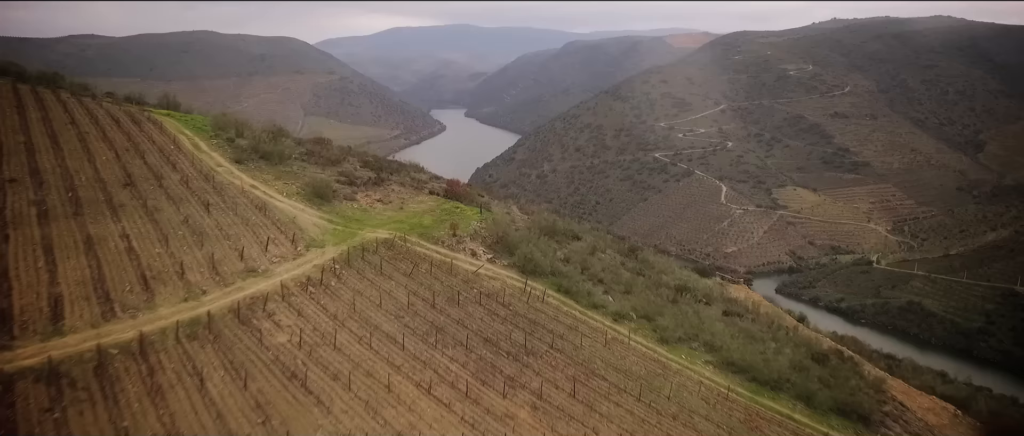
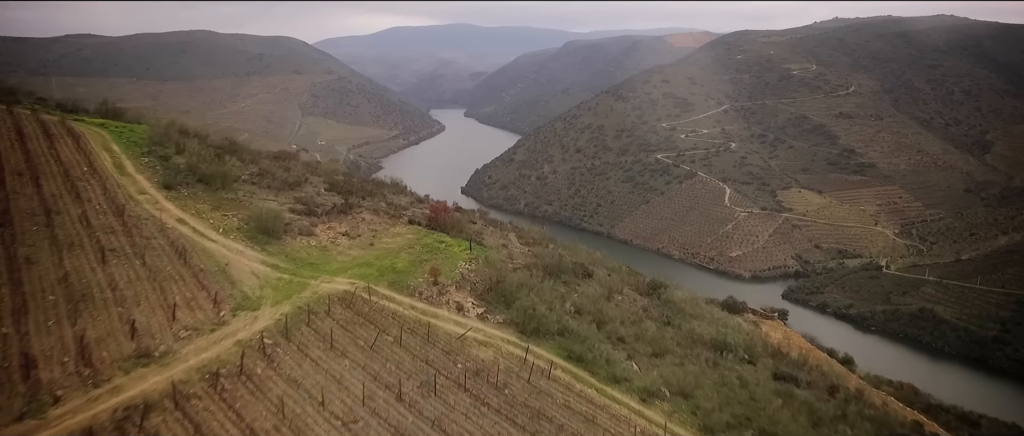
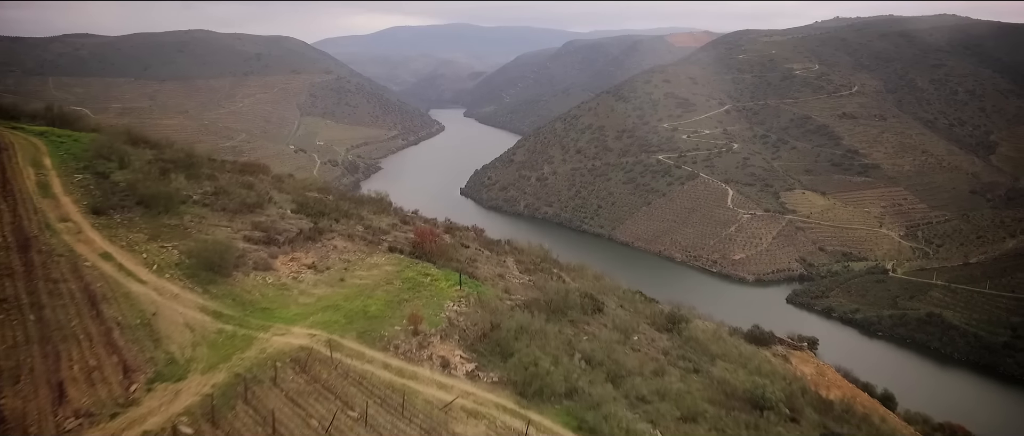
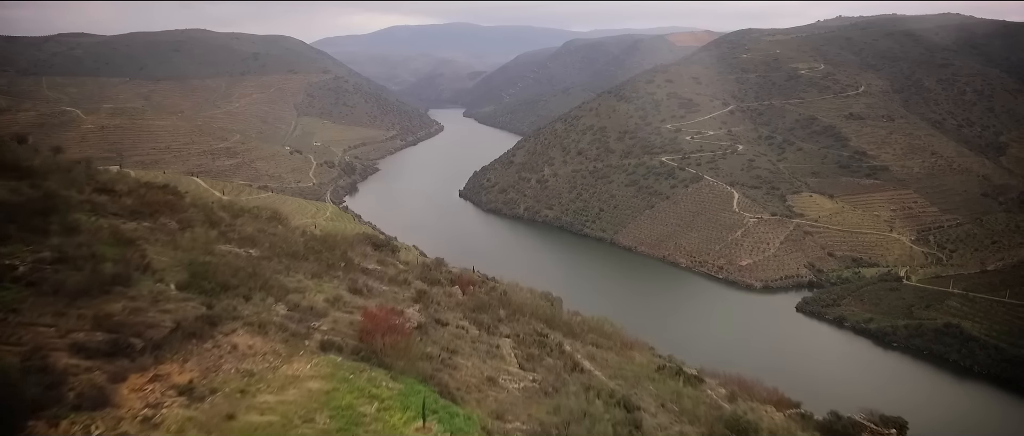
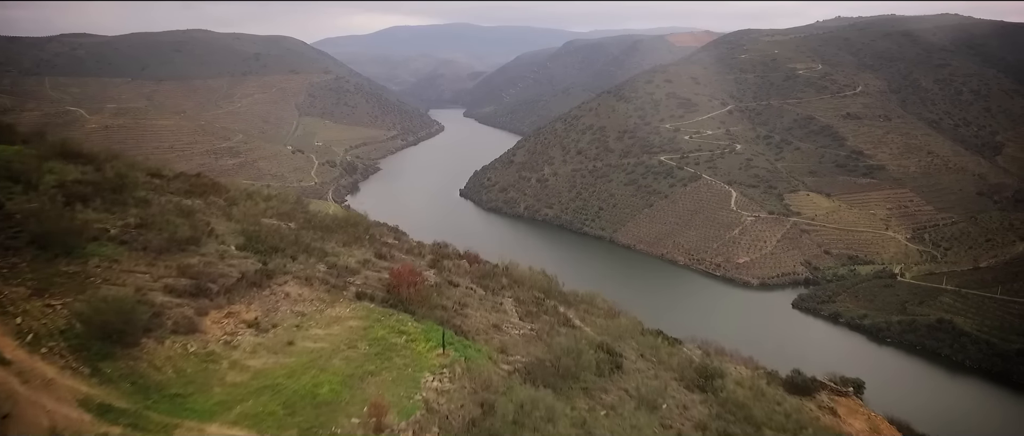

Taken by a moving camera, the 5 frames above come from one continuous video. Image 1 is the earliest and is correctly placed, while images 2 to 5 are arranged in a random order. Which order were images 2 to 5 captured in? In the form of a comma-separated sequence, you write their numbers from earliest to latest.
2, 3, 5, 4
